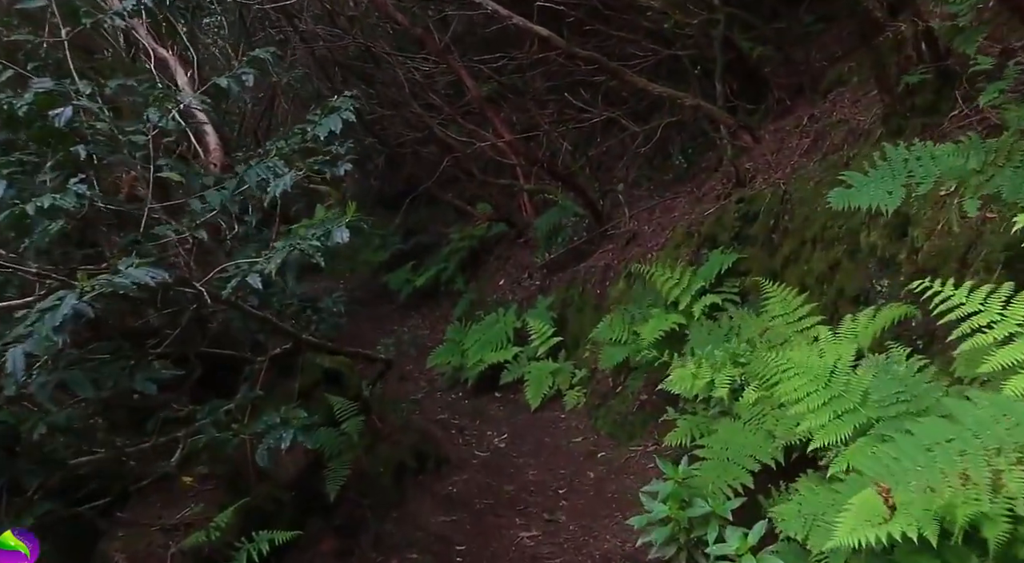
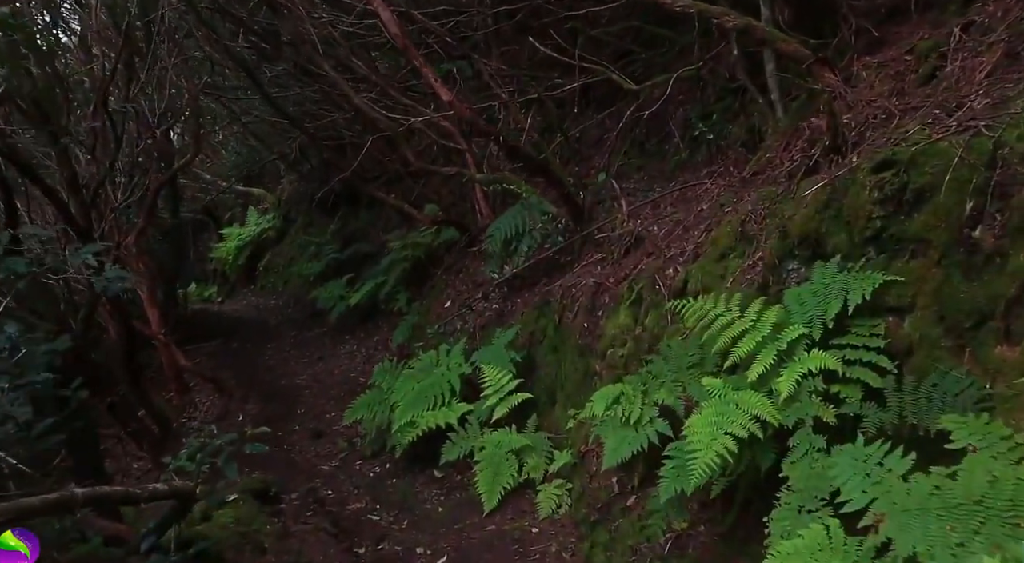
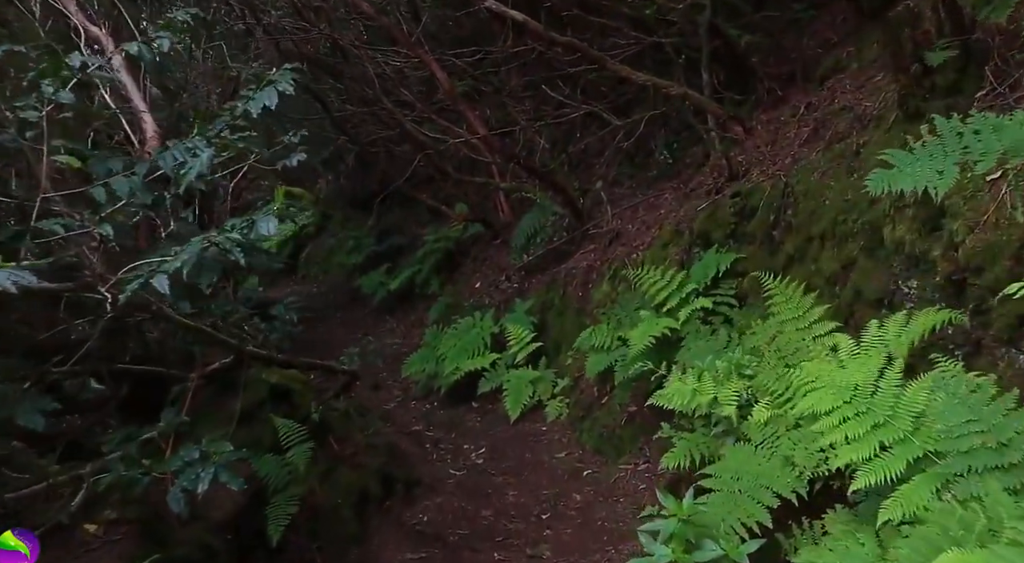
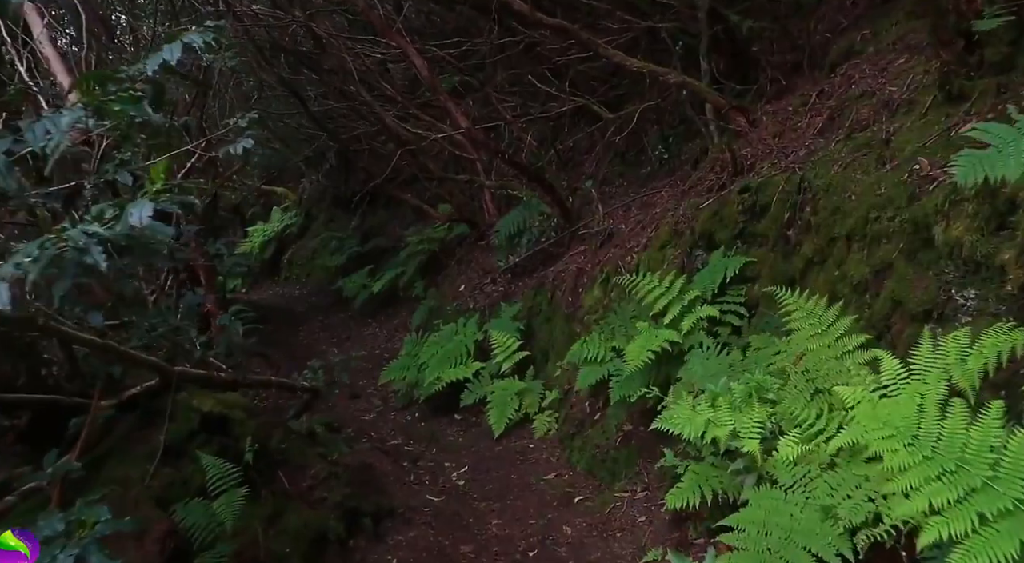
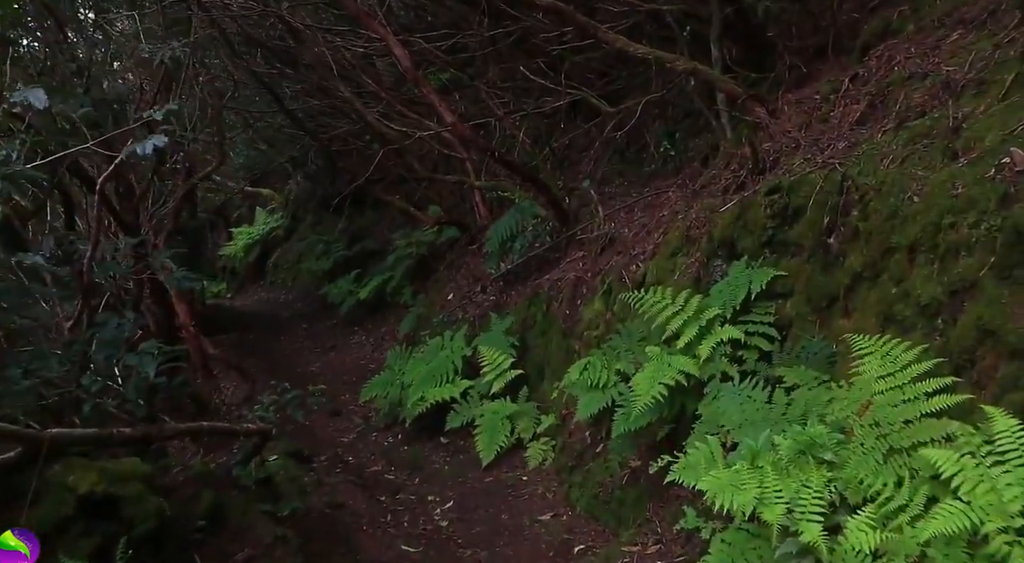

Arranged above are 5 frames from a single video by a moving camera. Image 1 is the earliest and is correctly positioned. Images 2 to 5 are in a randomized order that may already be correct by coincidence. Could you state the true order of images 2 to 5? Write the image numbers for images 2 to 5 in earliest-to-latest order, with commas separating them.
3, 4, 5, 2
